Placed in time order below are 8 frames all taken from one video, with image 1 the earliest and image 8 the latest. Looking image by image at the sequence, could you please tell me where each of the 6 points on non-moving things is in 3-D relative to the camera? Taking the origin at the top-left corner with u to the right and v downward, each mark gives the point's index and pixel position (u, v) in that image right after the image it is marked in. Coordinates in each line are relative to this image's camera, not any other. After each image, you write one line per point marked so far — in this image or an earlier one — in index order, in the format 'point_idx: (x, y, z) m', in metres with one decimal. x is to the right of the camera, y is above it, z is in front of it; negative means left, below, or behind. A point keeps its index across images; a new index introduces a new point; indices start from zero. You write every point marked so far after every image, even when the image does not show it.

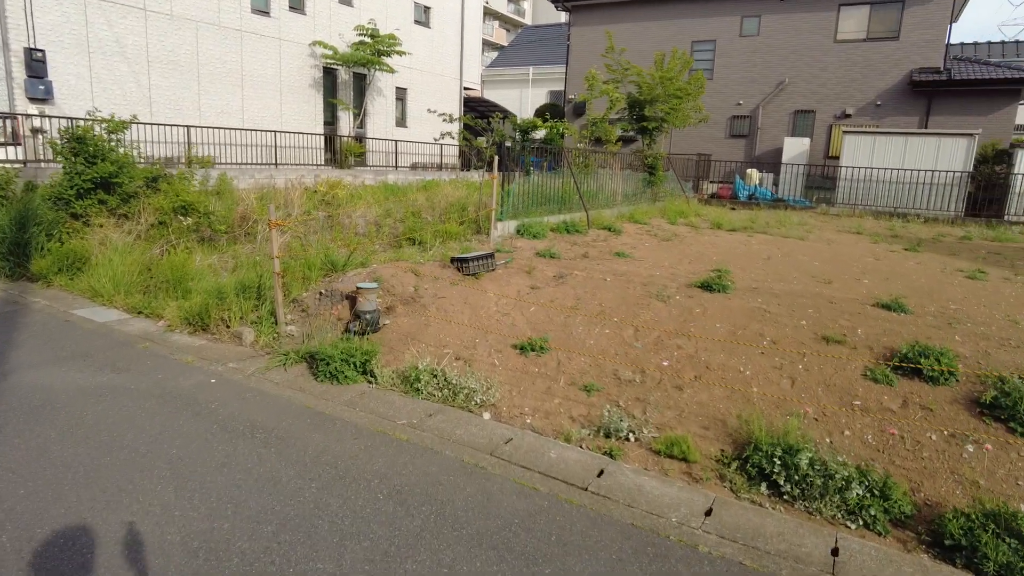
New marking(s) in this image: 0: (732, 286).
0: (+2.1, 0.0, +6.2) m
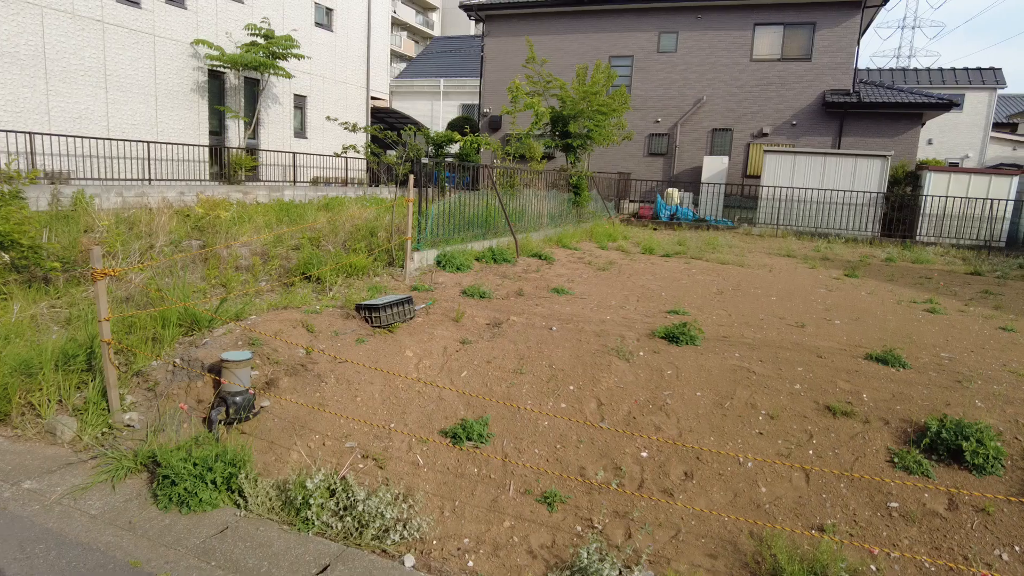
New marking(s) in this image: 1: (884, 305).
0: (+1.5, -0.4, +5.2) m
1: (+4.3, -0.2, +7.5) m
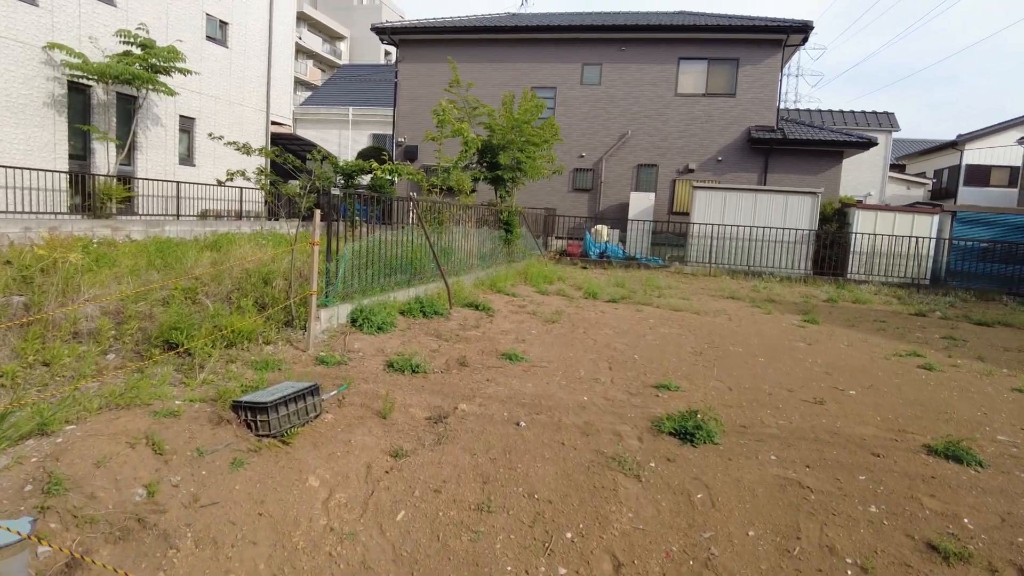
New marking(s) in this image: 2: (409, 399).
0: (+1.2, -0.8, +3.9) m
1: (+3.6, -0.7, +6.6) m
2: (-0.6, -0.7, +4.1) m
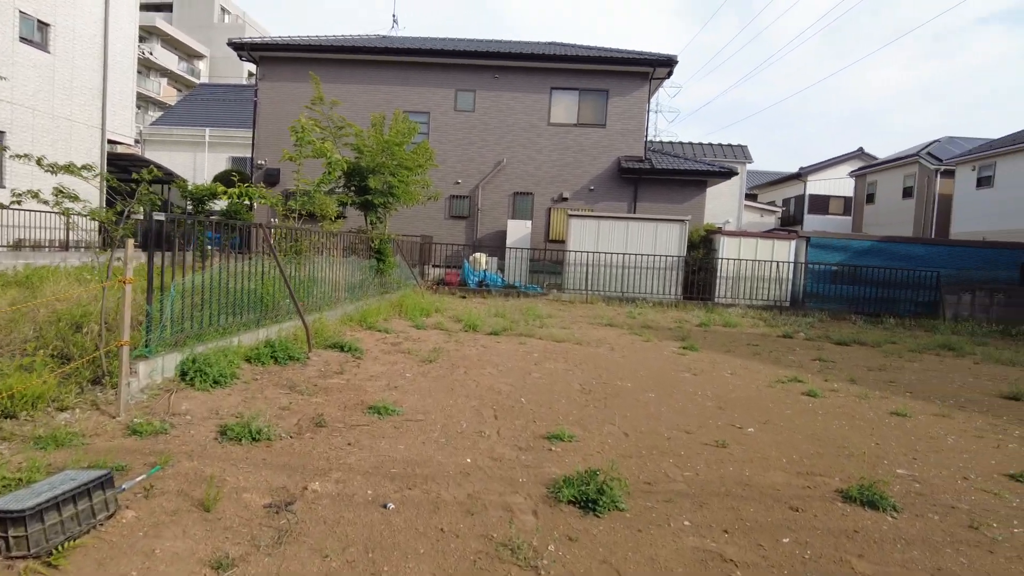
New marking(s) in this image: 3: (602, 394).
0: (+0.6, -1.0, +3.4) m
1: (+2.4, -1.0, +6.5) m
2: (-1.3, -0.9, +3.2) m
3: (+0.8, -0.9, +5.6) m
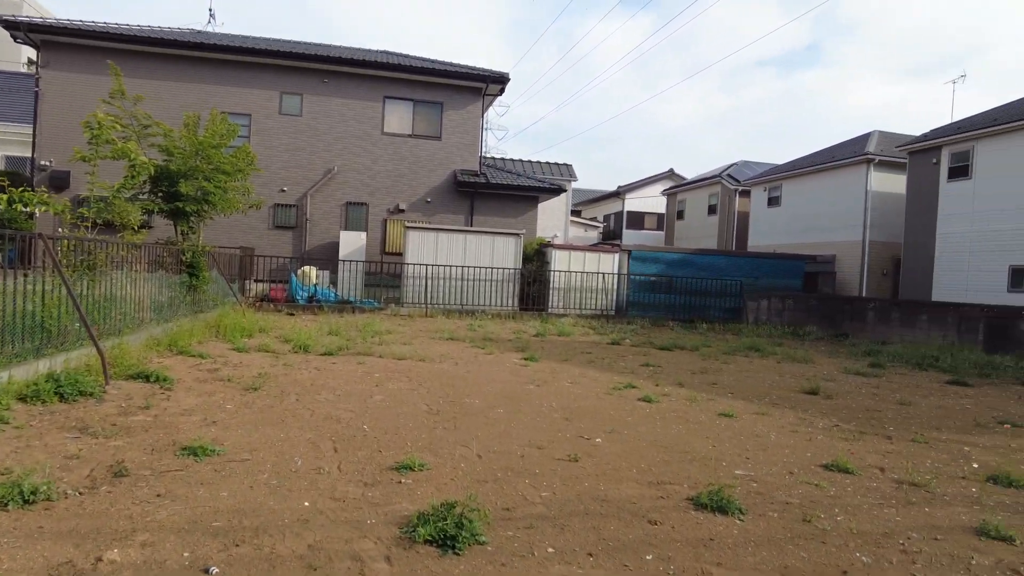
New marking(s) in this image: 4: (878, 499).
0: (-0.1, -1.1, +3.1) m
1: (+0.9, -1.1, +6.6) m
2: (-1.9, -1.0, +2.5) m
3: (-0.5, -1.0, +5.4) m
4: (+2.3, -1.3, +4.1) m
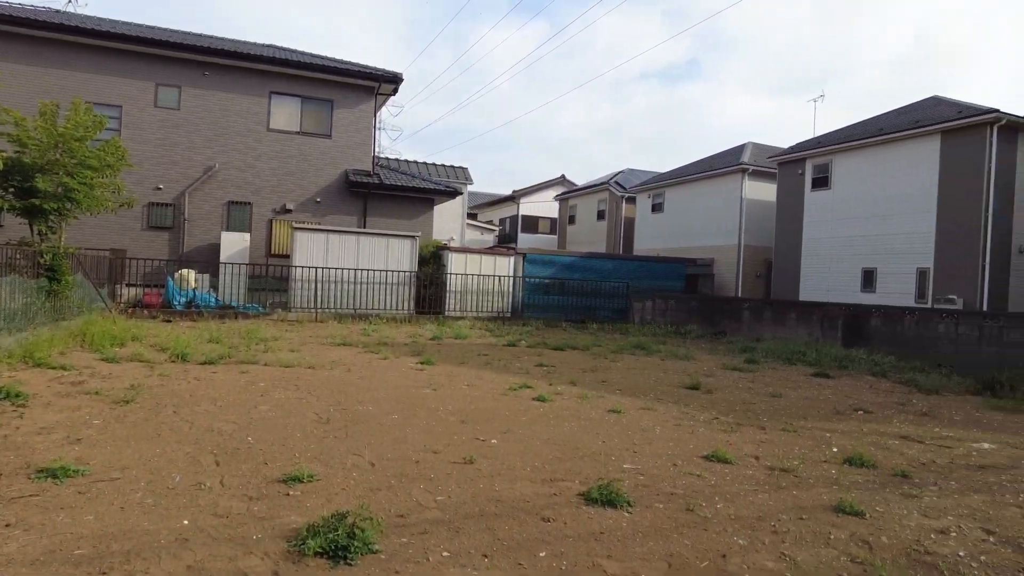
0: (-0.6, -1.1, +3.1) m
1: (-0.1, -1.1, +6.6) m
2: (-2.3, -1.1, +2.2) m
3: (-1.4, -1.1, +5.2) m
4: (+1.6, -1.3, +4.4) m
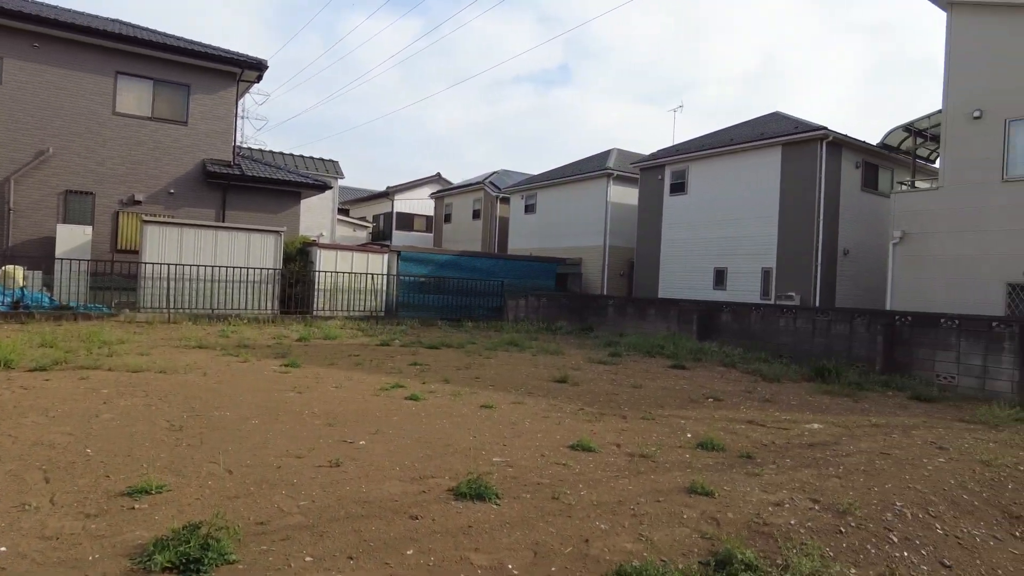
0: (-1.2, -1.1, +2.9) m
1: (-1.4, -1.1, +6.5) m
2: (-2.7, -1.0, +1.7) m
3: (-2.4, -1.0, +4.9) m
4: (+0.7, -1.3, +4.6) m
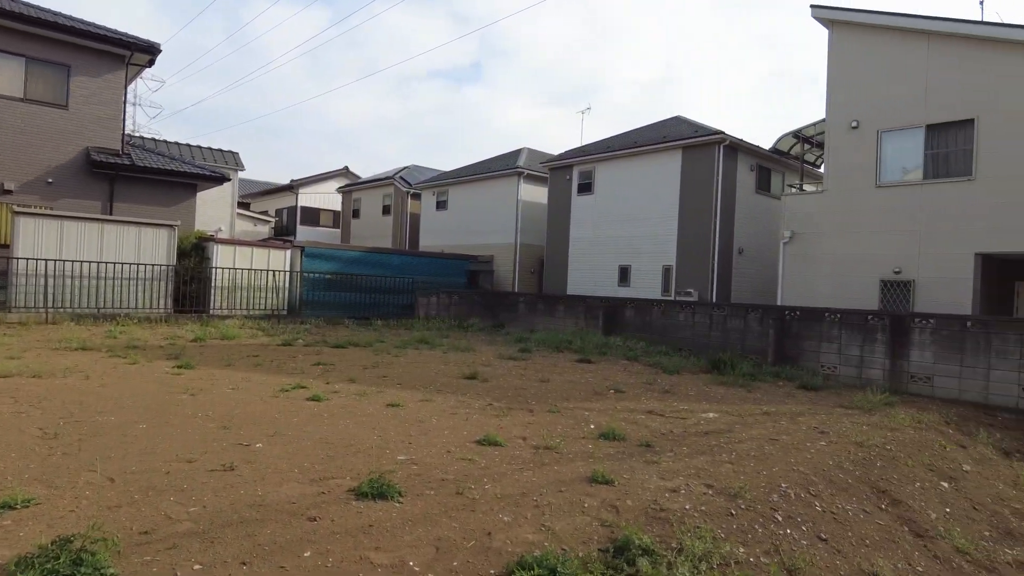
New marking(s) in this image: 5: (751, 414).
0: (-1.7, -1.1, +2.7) m
1: (-2.3, -1.1, +6.3) m
2: (-3.0, -1.0, +1.3) m
3: (-3.0, -1.0, +4.5) m
4: (0.0, -1.2, +4.6) m
5: (+2.5, -1.3, +7.0) m
